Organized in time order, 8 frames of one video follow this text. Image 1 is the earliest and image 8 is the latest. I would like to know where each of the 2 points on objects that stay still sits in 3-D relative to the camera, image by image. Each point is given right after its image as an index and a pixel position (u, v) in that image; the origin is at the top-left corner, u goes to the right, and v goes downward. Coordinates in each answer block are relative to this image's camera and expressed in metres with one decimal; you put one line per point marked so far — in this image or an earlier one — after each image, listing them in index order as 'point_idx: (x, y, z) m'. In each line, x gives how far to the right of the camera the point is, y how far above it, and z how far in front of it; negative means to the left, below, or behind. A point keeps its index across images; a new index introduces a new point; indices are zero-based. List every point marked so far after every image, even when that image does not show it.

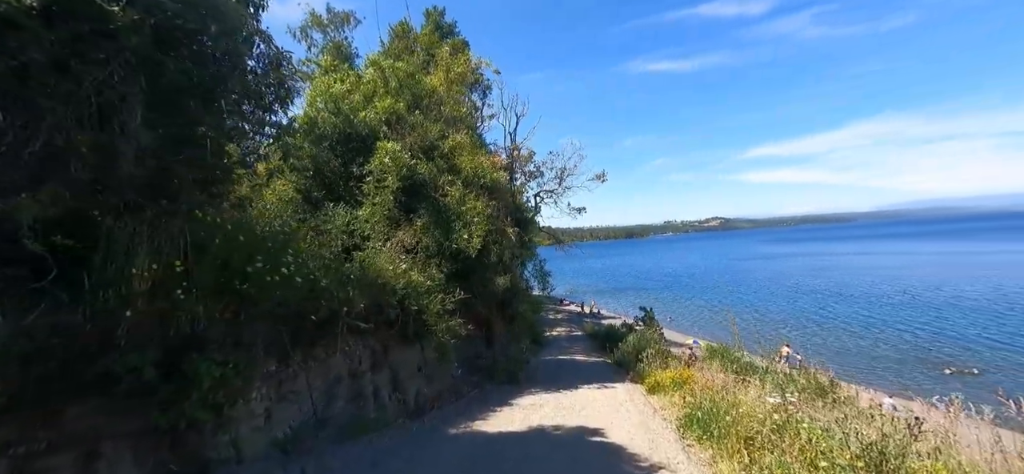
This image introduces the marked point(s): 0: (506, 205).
0: (-0.2, +0.9, +11.8) m
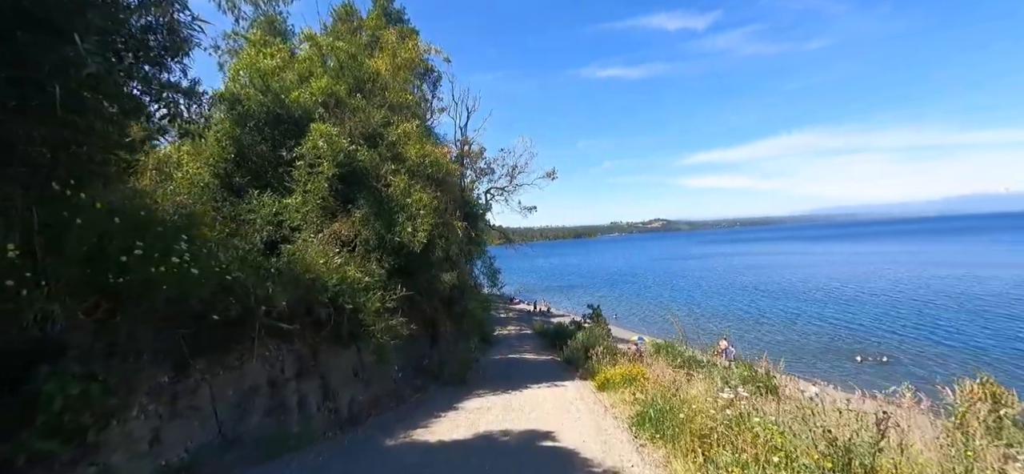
0: (-1.5, +1.0, +11.2) m
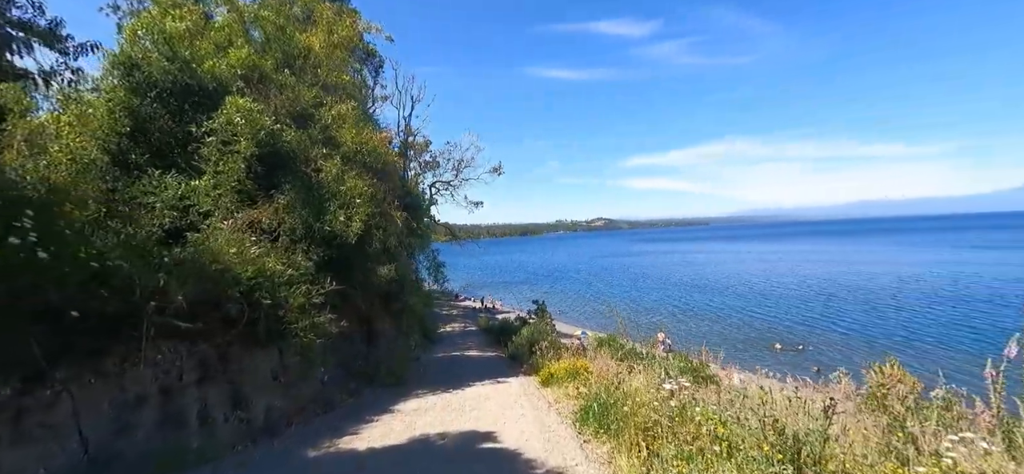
0: (-2.9, +1.2, +10.6) m
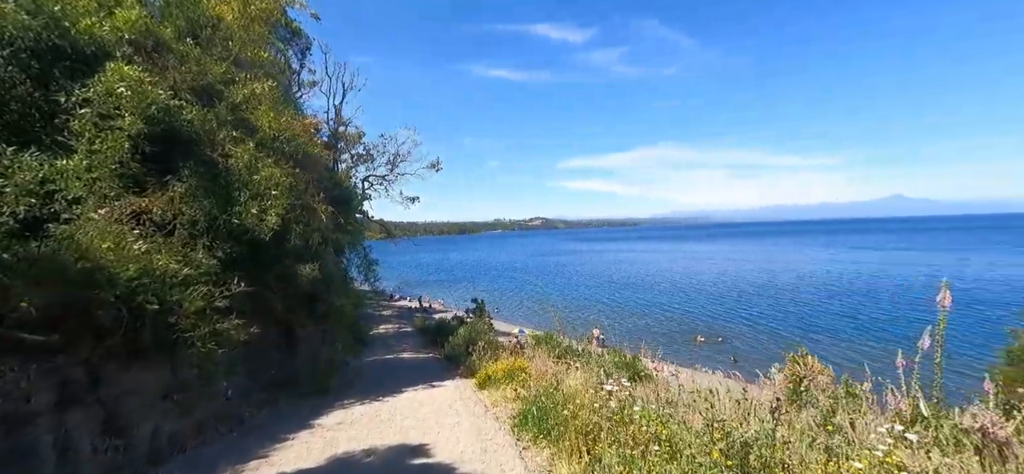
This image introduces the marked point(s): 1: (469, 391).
0: (-4.4, +1.3, +9.7) m
1: (-0.9, -3.1, +8.7) m
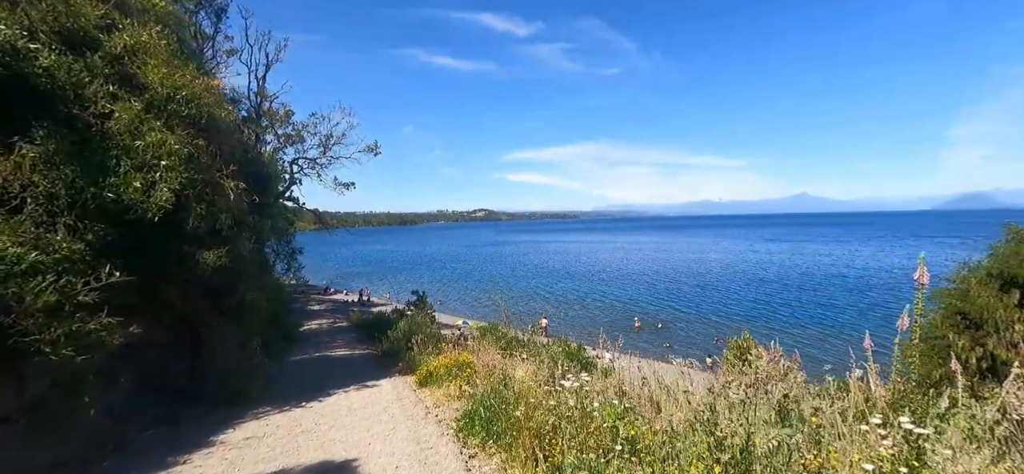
0: (-5.5, +1.7, +8.4) m
1: (-1.9, -2.8, +7.9) m
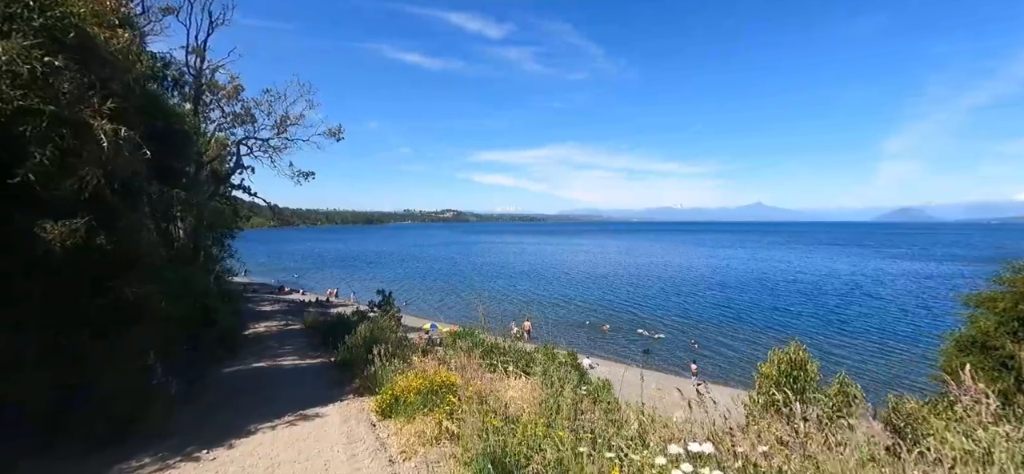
0: (-5.5, +2.0, +6.0) m
1: (-2.0, -2.5, +5.8) m
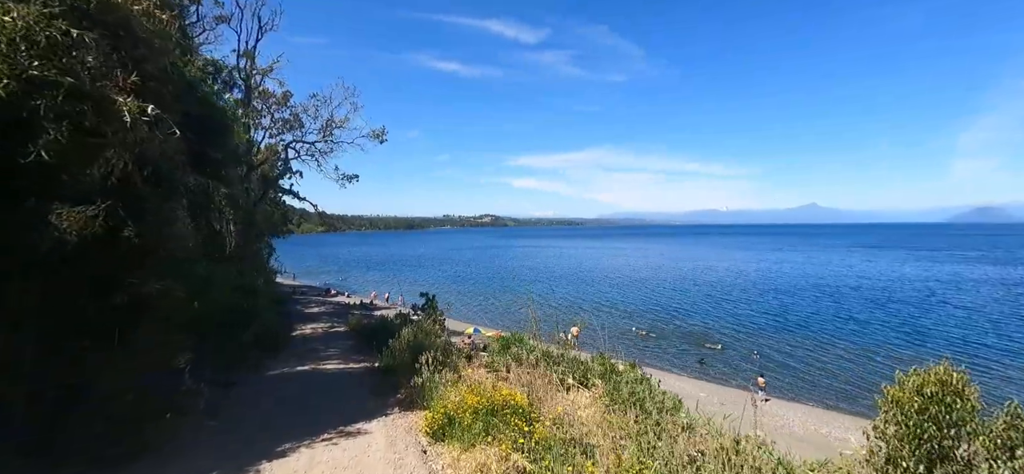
0: (-4.7, +2.1, +5.6) m
1: (-1.2, -2.4, +5.0) m
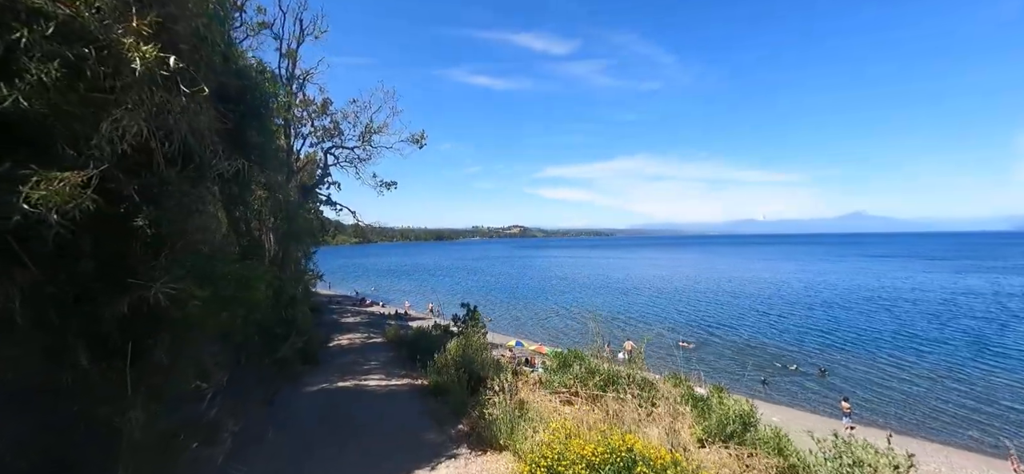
0: (-3.5, +2.2, +4.6) m
1: (-0.1, -2.3, +3.7) m
